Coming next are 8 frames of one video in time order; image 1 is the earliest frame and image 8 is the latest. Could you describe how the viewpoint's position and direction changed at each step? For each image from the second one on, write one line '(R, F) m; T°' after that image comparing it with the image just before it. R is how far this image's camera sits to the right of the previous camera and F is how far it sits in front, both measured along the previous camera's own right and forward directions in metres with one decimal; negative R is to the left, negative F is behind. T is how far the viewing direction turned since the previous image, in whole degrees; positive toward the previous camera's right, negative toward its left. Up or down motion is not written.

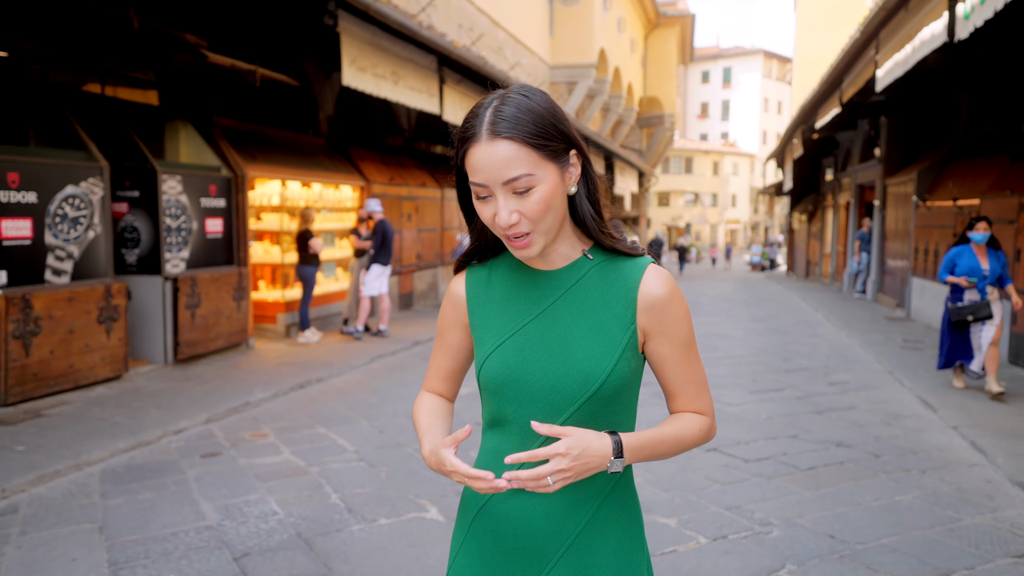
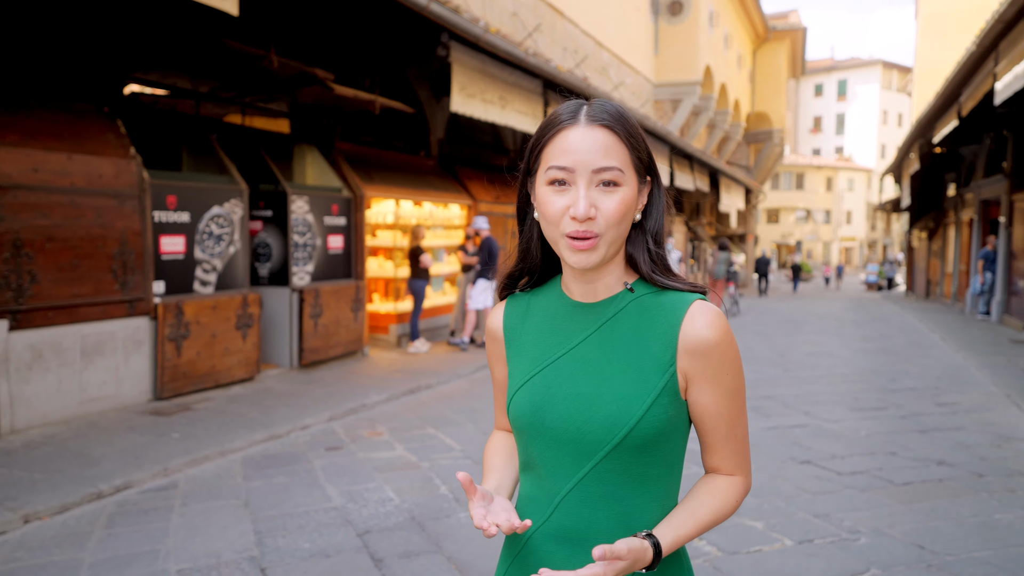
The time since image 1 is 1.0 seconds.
(0.0, -0.3) m; -8°
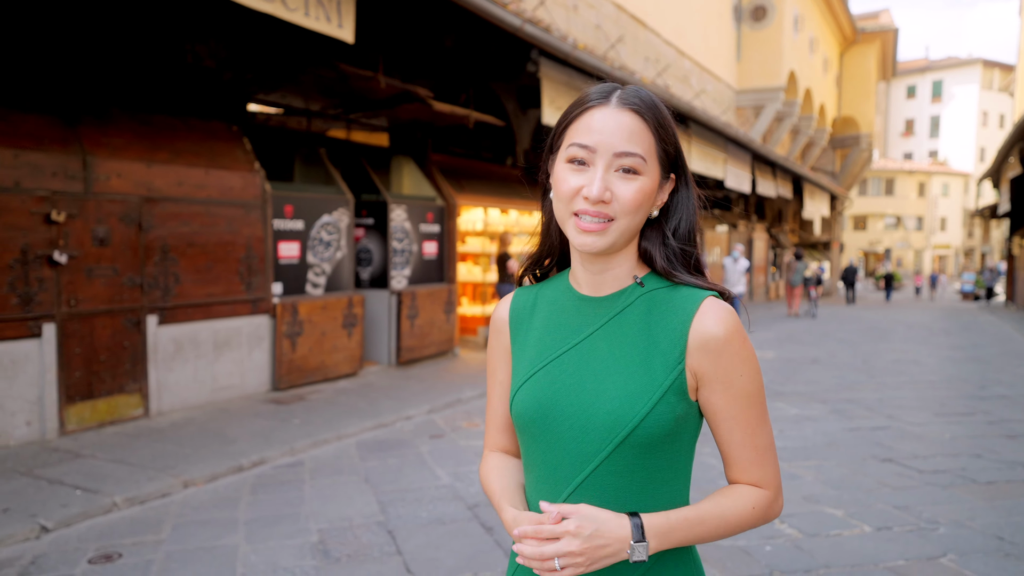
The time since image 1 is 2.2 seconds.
(-0.1, -0.4) m; -6°
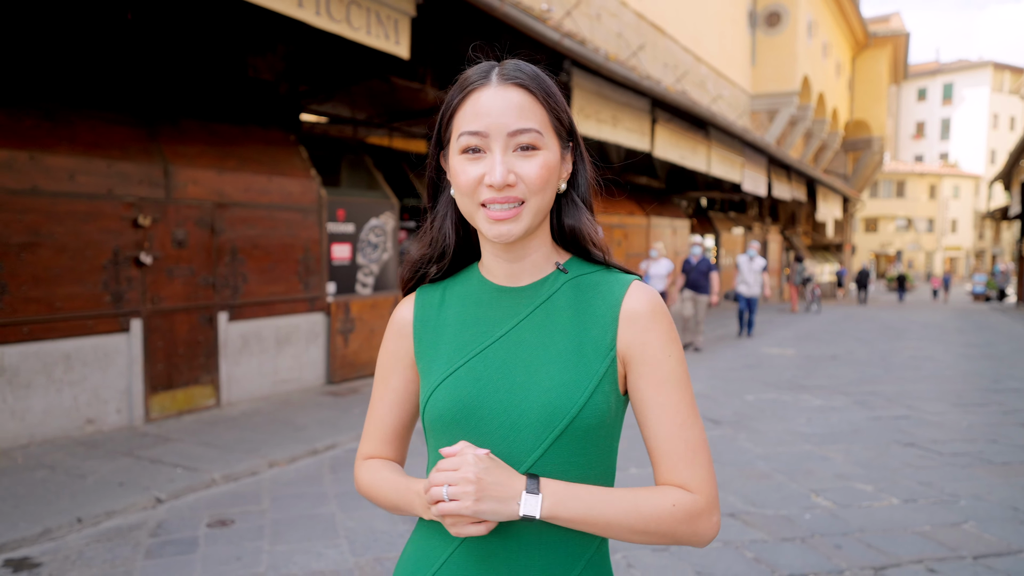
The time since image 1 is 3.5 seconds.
(-0.3, -0.4) m; -1°
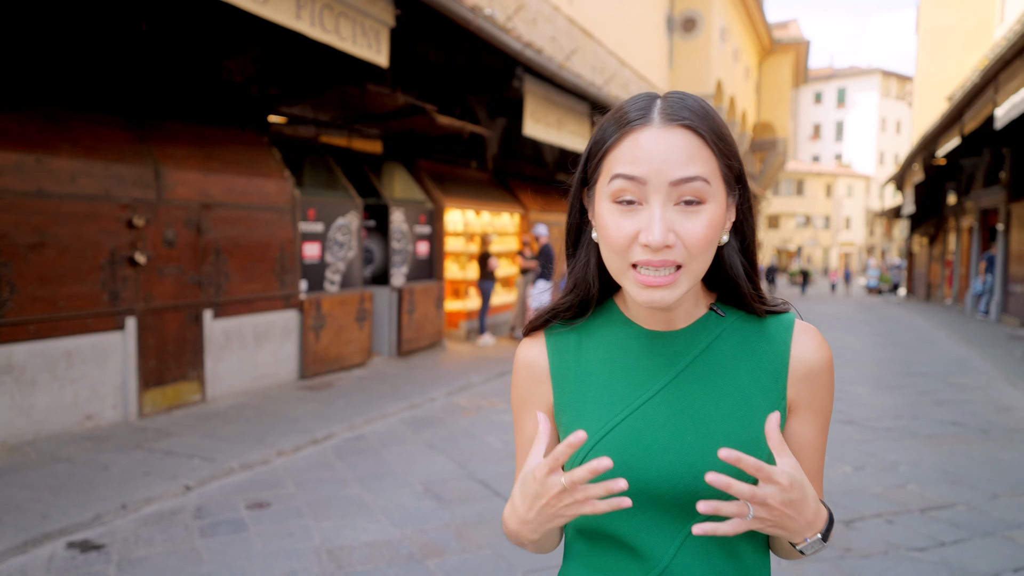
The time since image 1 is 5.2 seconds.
(-0.5, -0.4) m; +7°
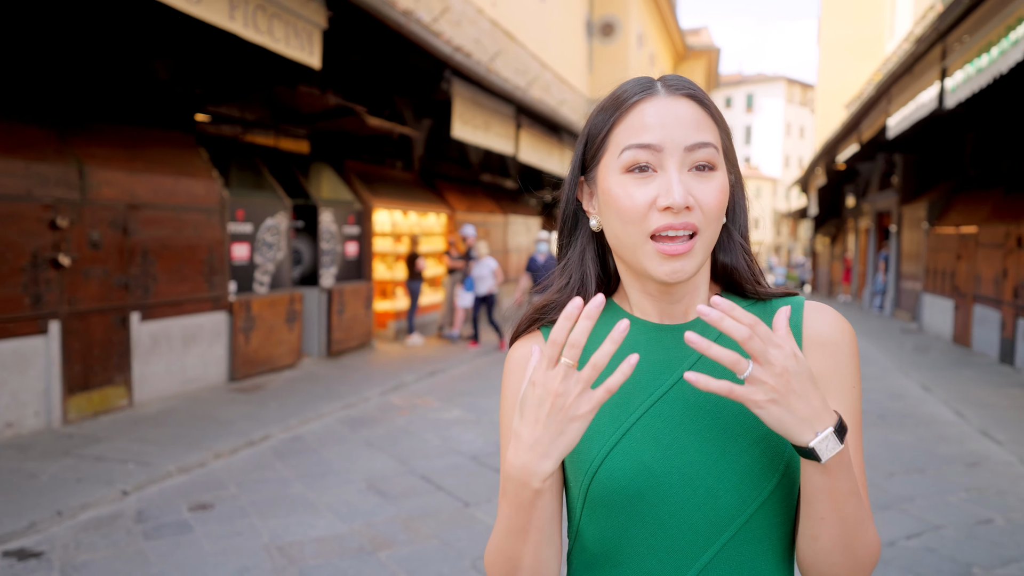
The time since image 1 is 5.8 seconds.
(-0.1, -0.2) m; +6°
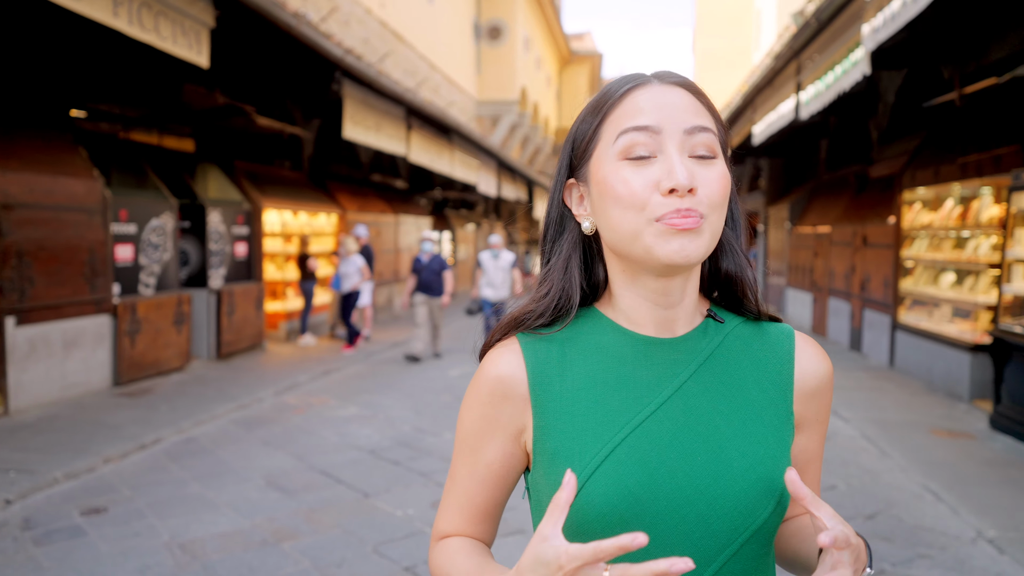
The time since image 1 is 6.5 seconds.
(0.0, -0.3) m; +8°
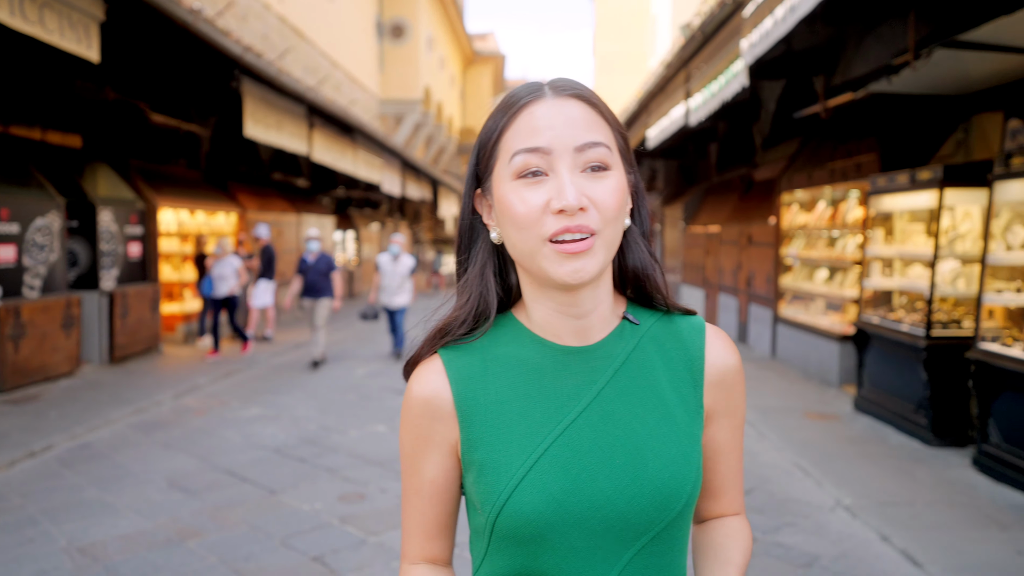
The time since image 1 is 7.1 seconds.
(0.0, -0.2) m; +7°
